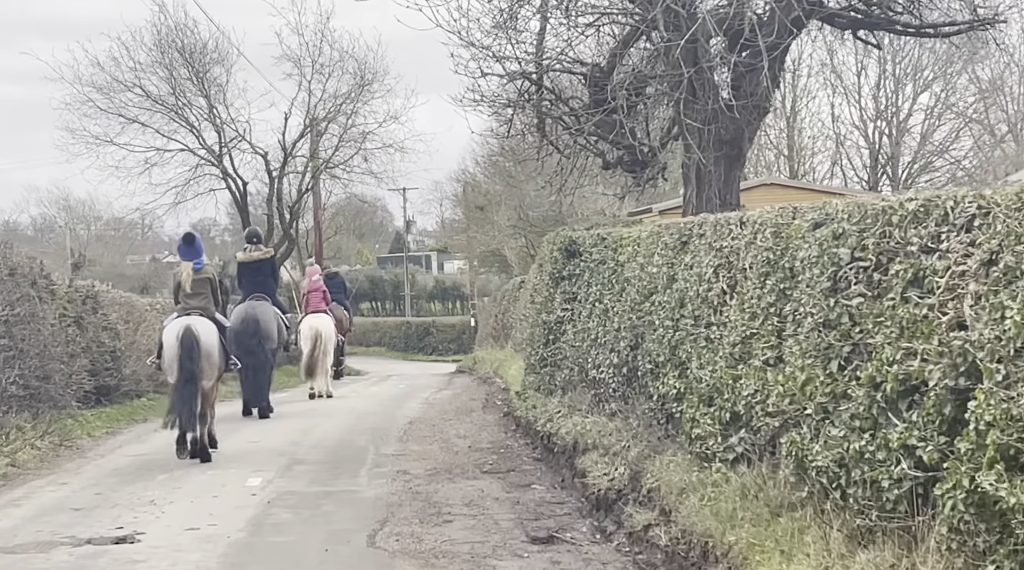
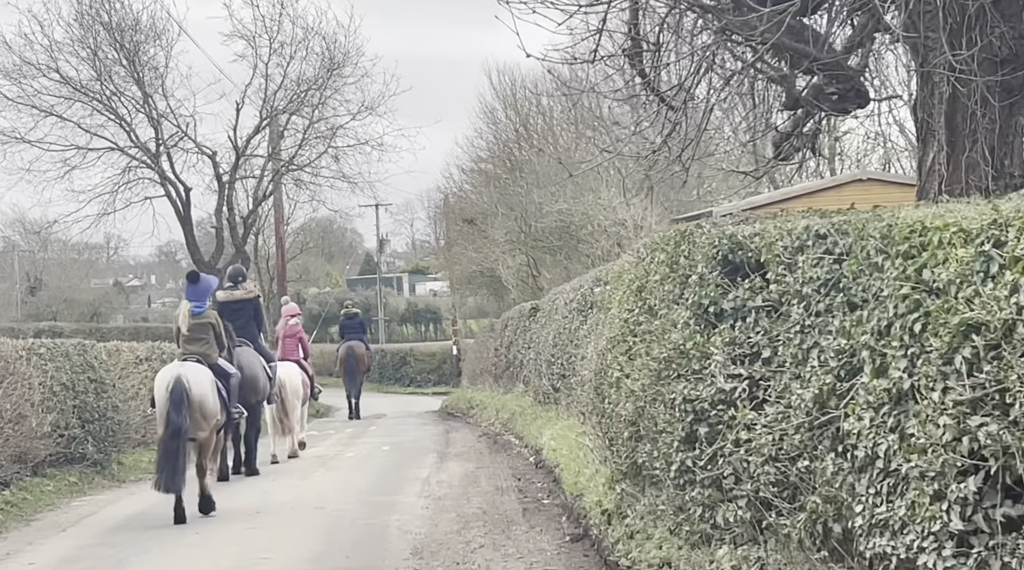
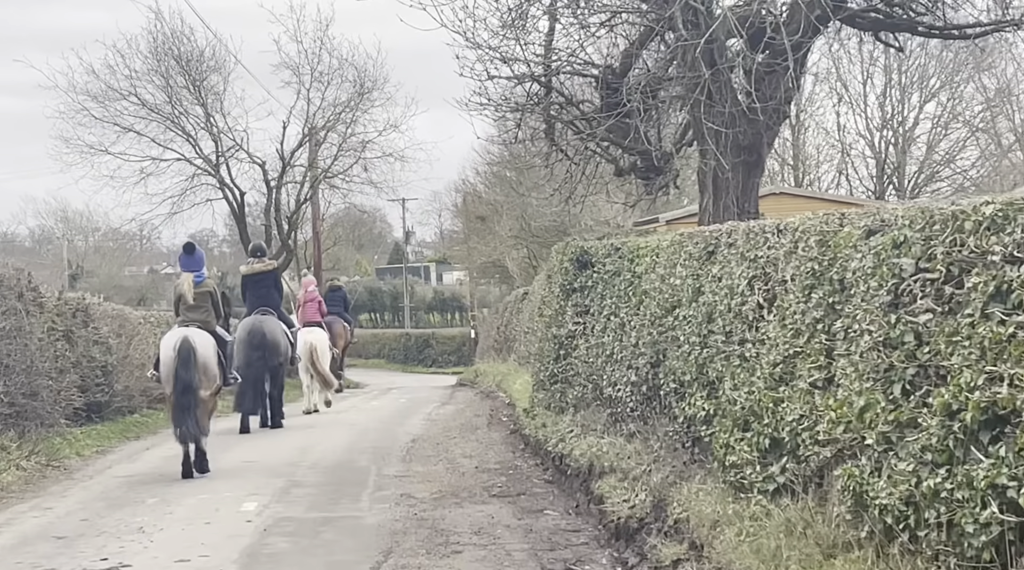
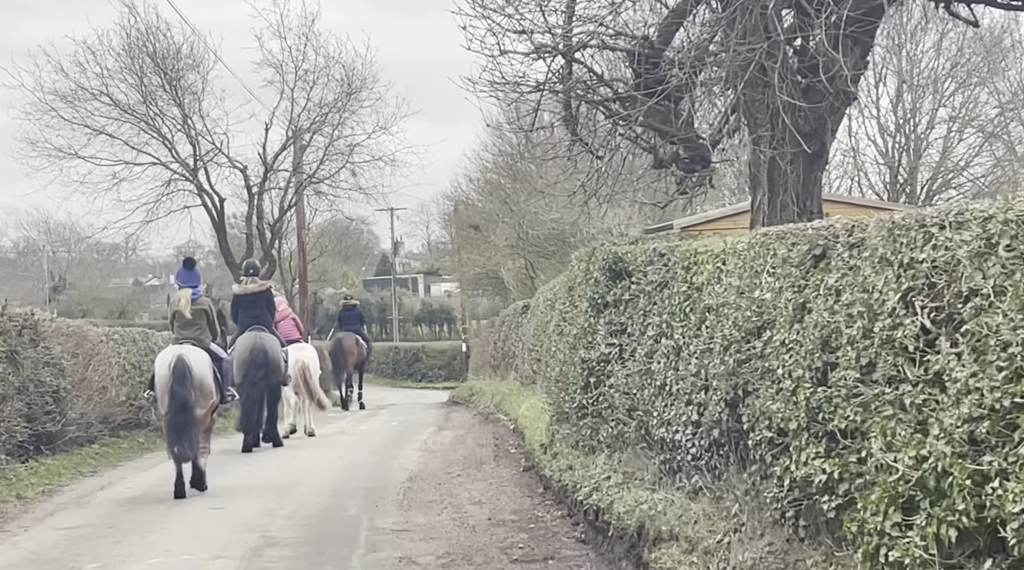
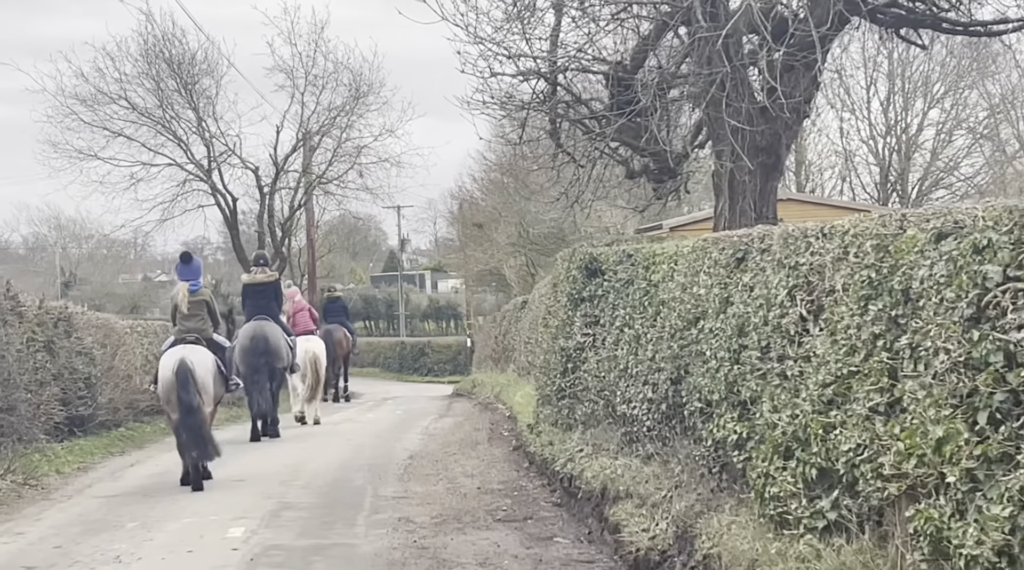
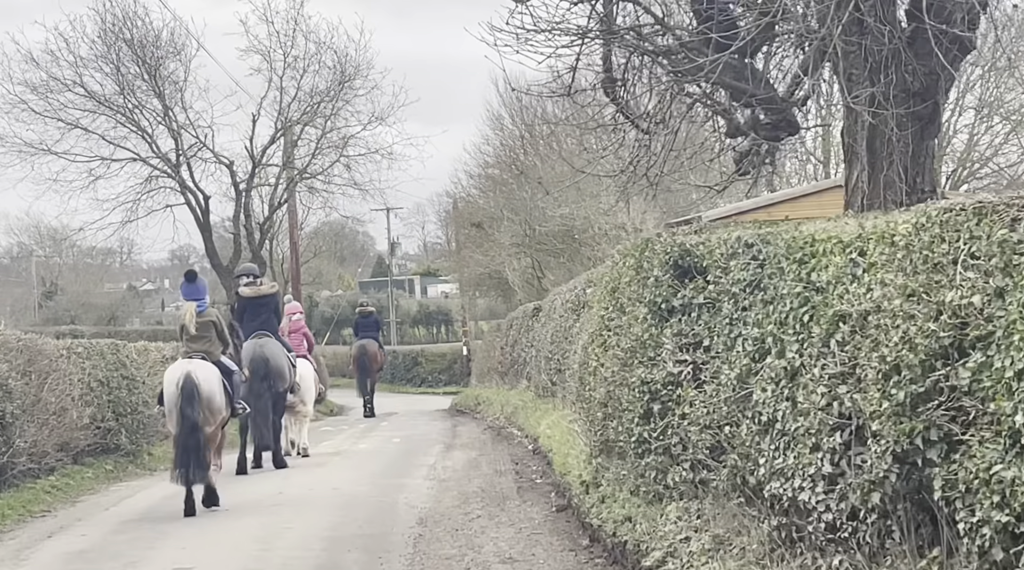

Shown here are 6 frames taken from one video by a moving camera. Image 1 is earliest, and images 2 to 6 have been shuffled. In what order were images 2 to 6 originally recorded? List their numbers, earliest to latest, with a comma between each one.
3, 5, 4, 6, 2
